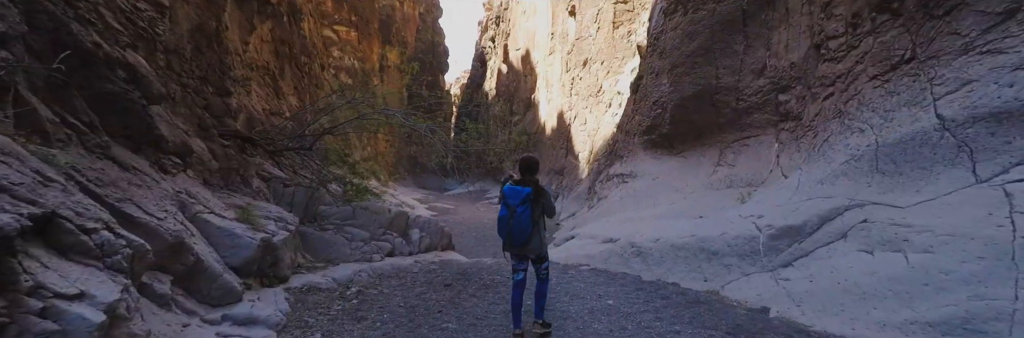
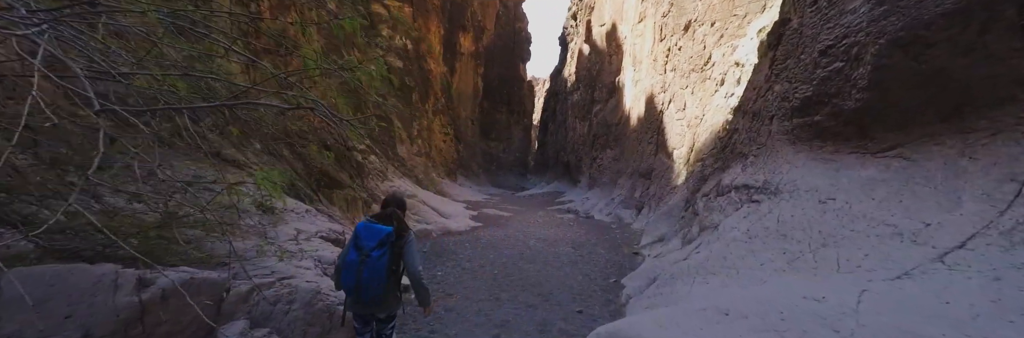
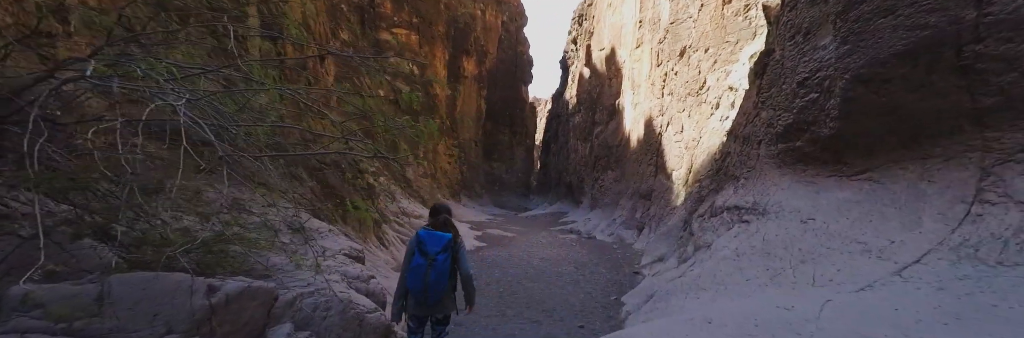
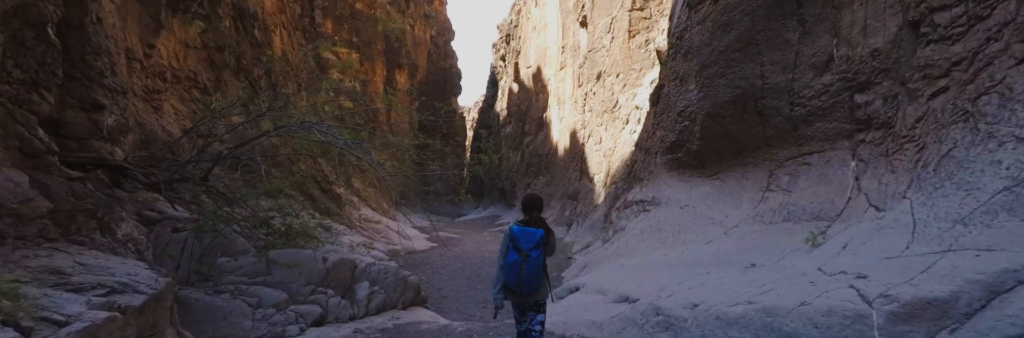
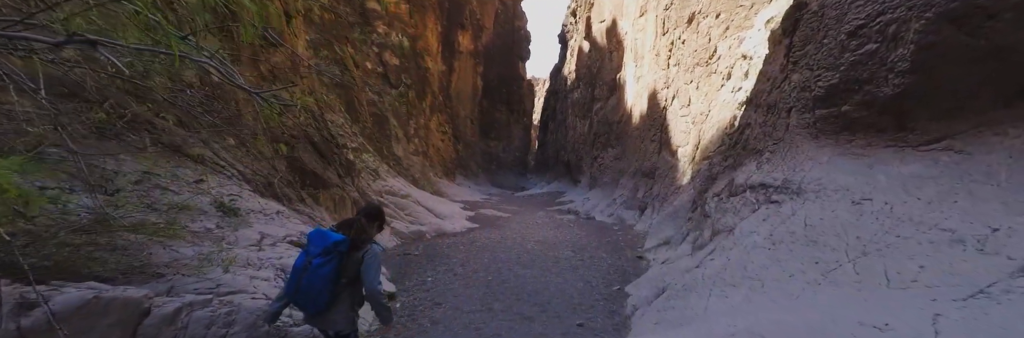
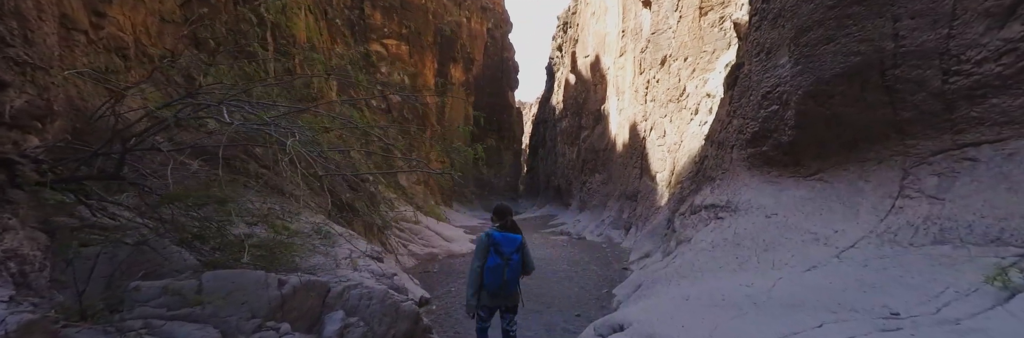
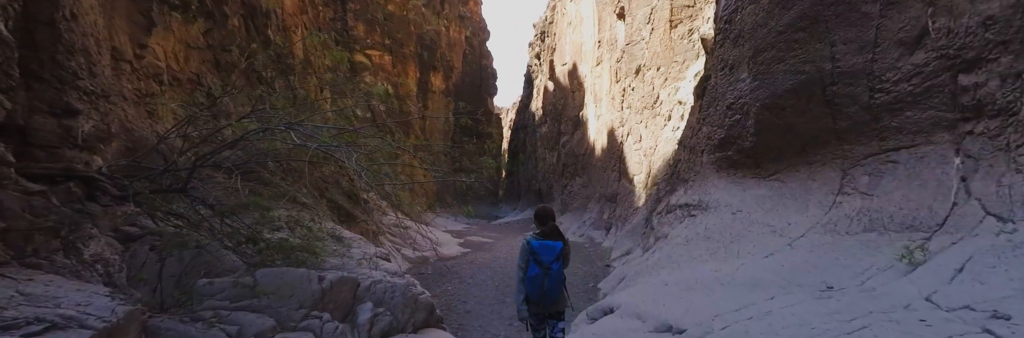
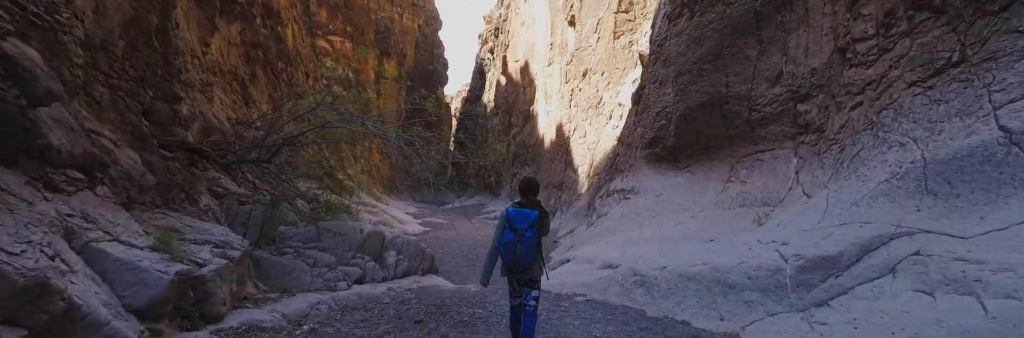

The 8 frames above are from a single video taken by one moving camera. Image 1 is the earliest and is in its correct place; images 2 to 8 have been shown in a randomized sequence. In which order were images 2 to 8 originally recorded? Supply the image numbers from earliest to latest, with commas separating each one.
8, 4, 7, 6, 3, 2, 5
